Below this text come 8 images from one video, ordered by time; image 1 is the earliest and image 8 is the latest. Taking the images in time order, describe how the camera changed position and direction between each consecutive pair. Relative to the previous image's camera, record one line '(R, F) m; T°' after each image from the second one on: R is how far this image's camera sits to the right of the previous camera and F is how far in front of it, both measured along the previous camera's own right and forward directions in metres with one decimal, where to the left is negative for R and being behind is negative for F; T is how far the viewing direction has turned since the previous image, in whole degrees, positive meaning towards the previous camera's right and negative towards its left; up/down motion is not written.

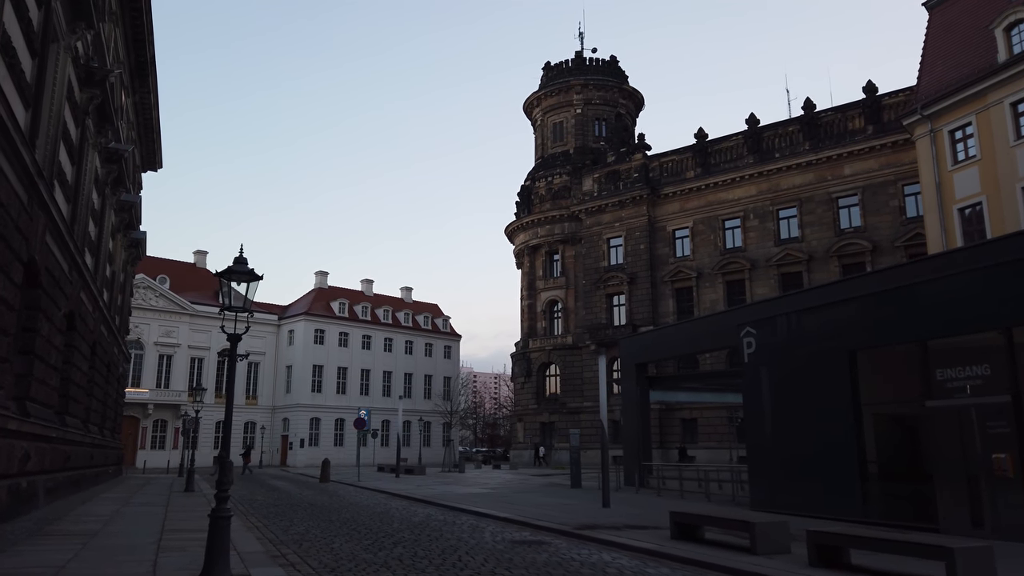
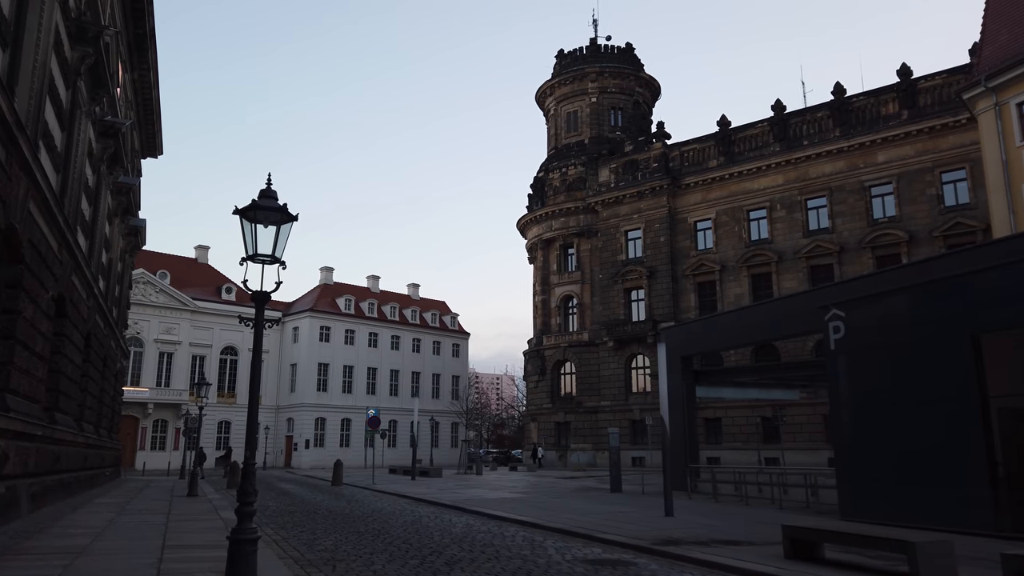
(-0.9, +2.1) m; 0°
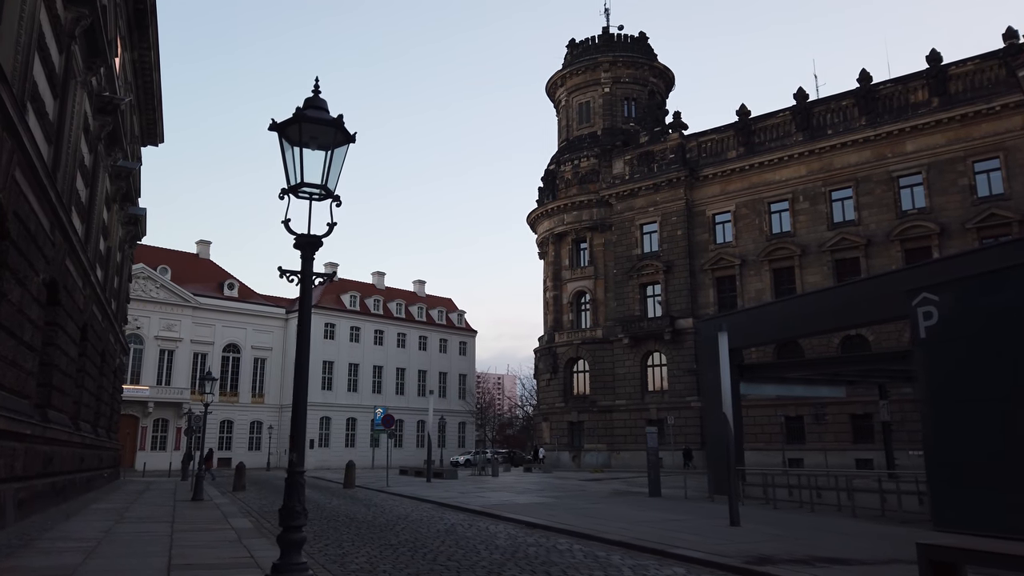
(-0.8, +1.6) m; 0°
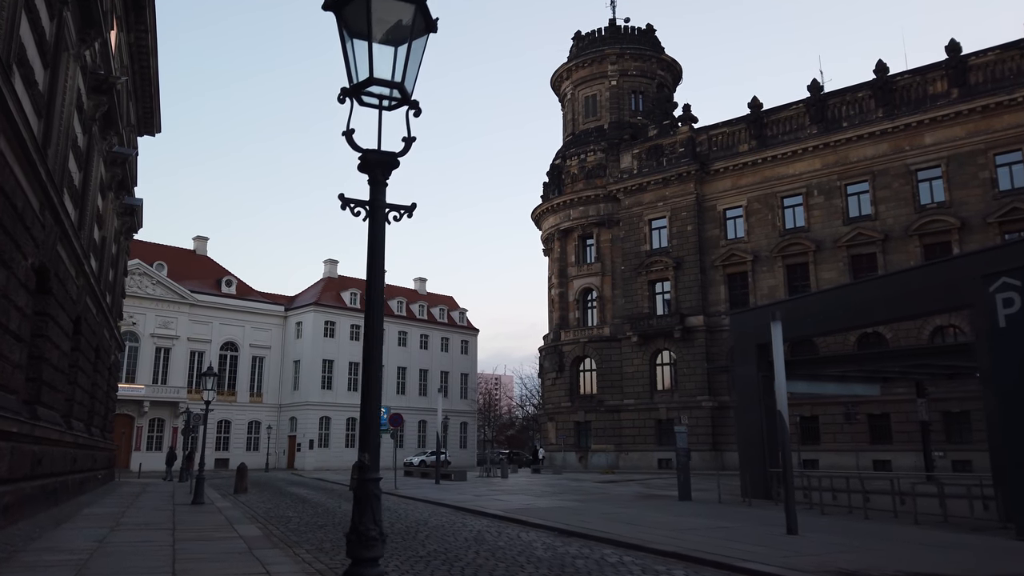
(-0.6, +1.2) m; 0°
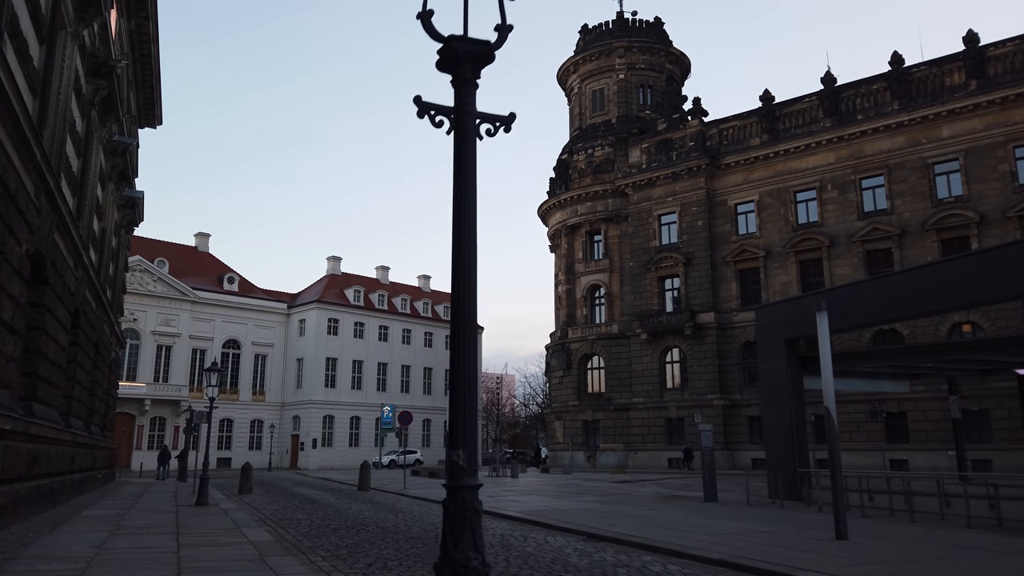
(-0.4, +0.8) m; 0°
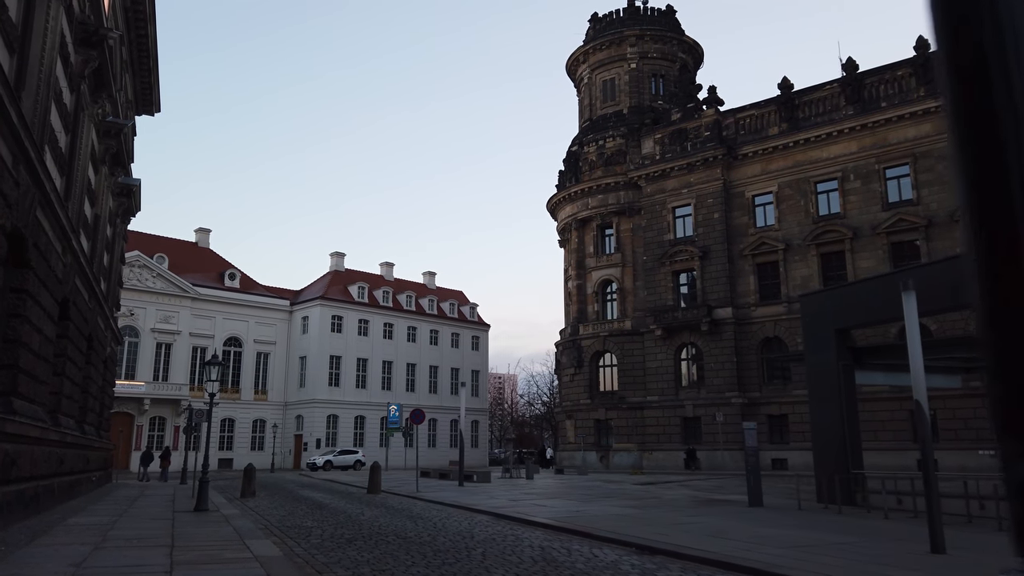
(-0.5, +1.5) m; 0°
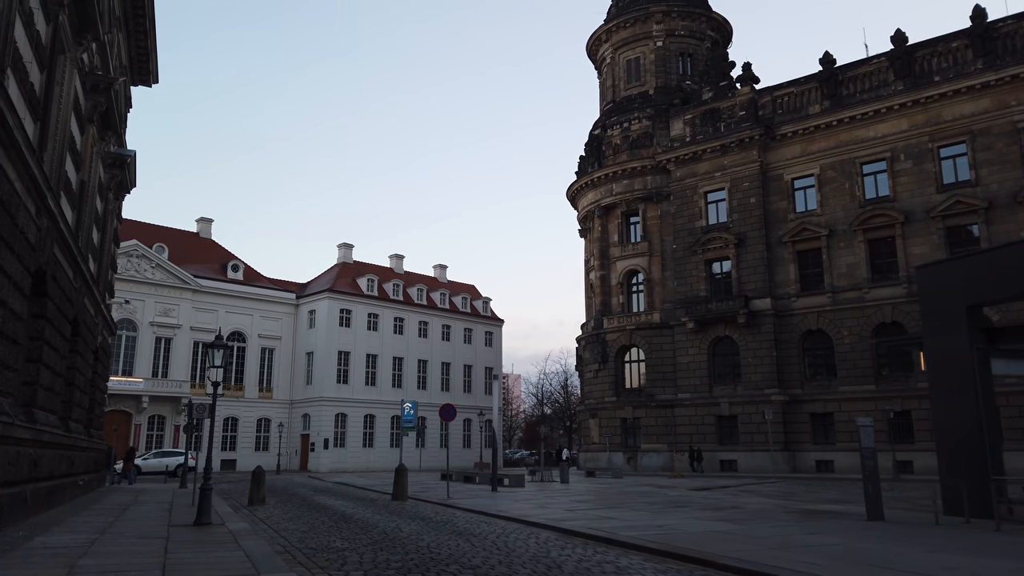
(-1.1, +2.9) m; 0°
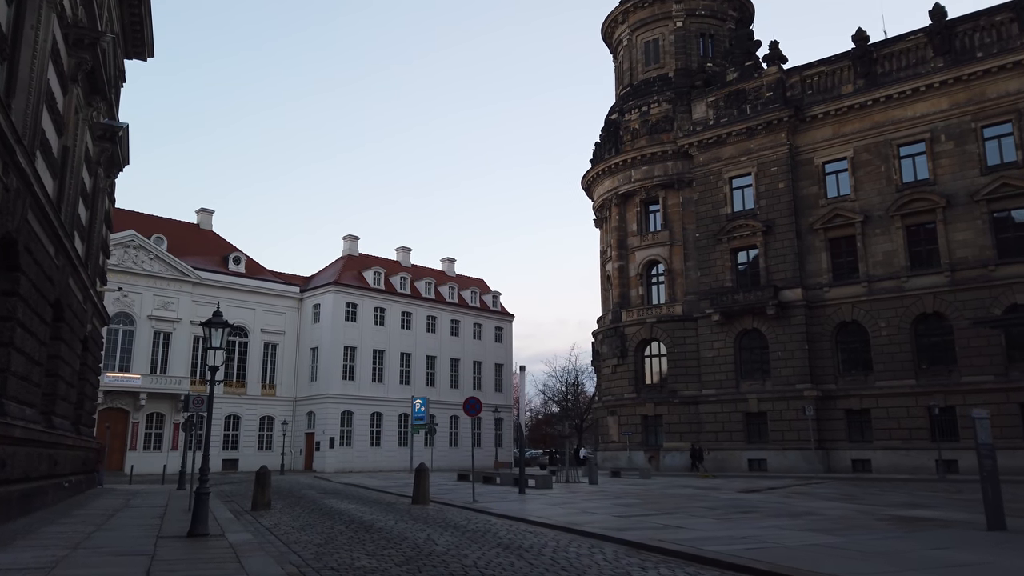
(-0.7, +2.1) m; 0°
